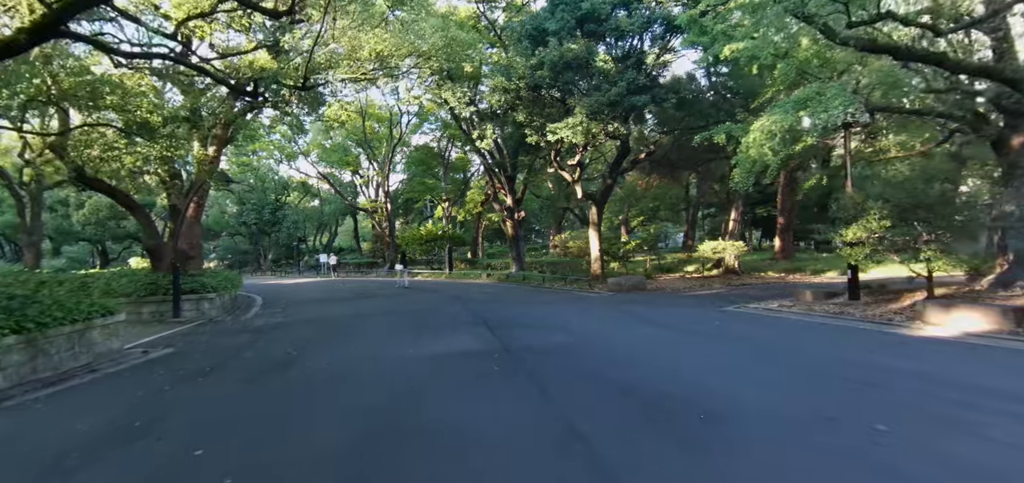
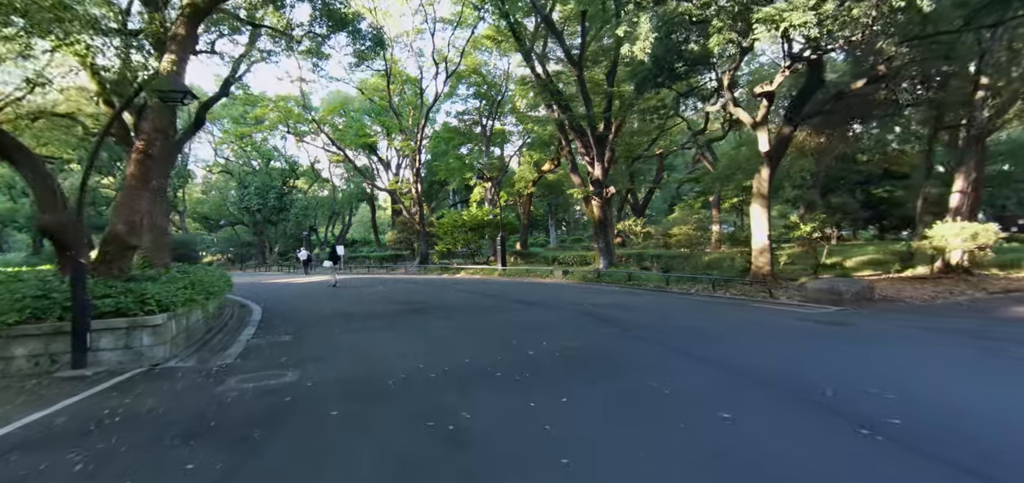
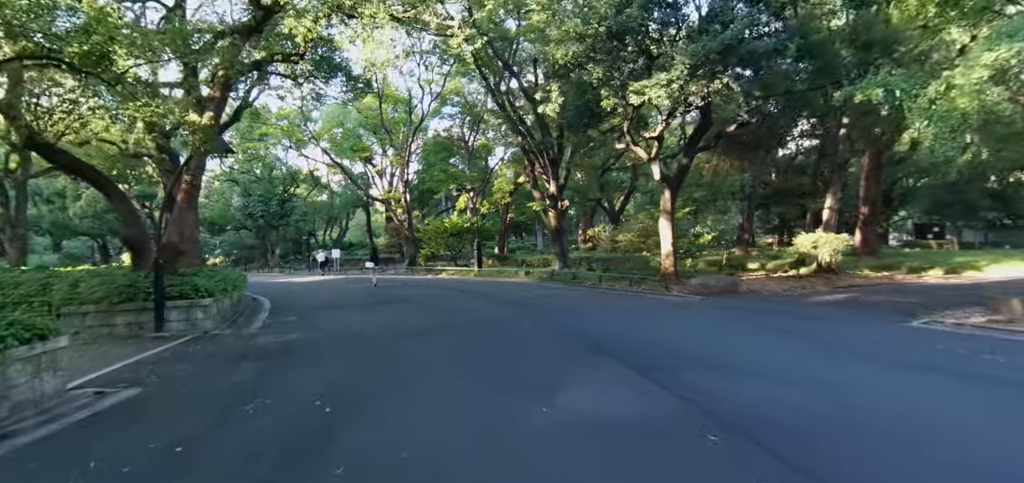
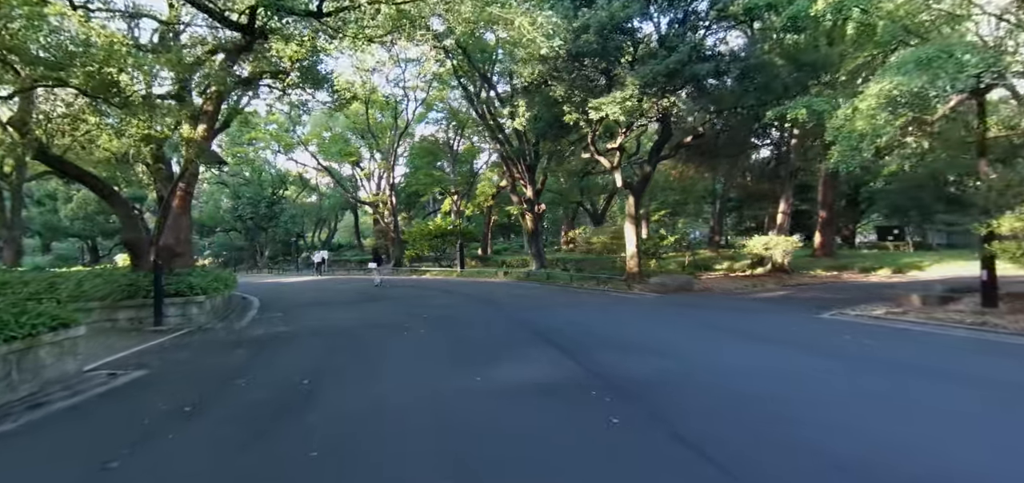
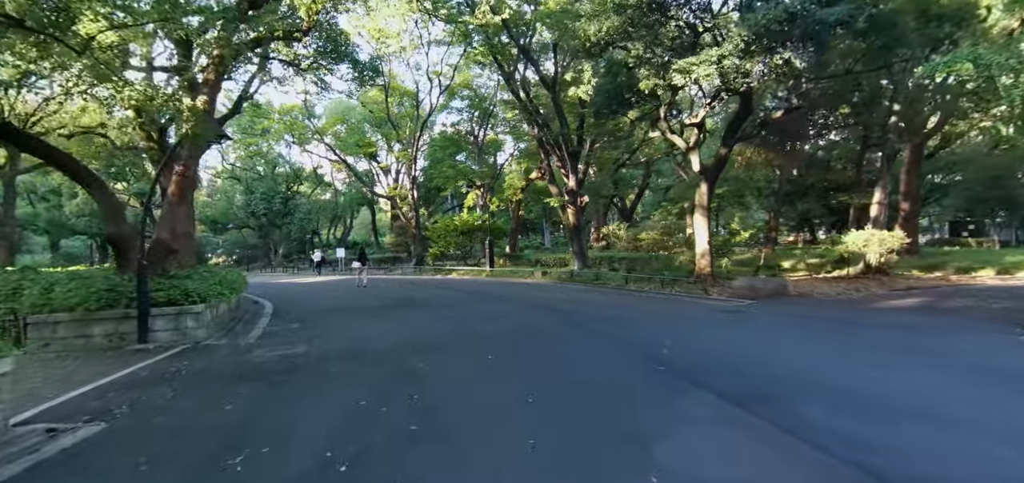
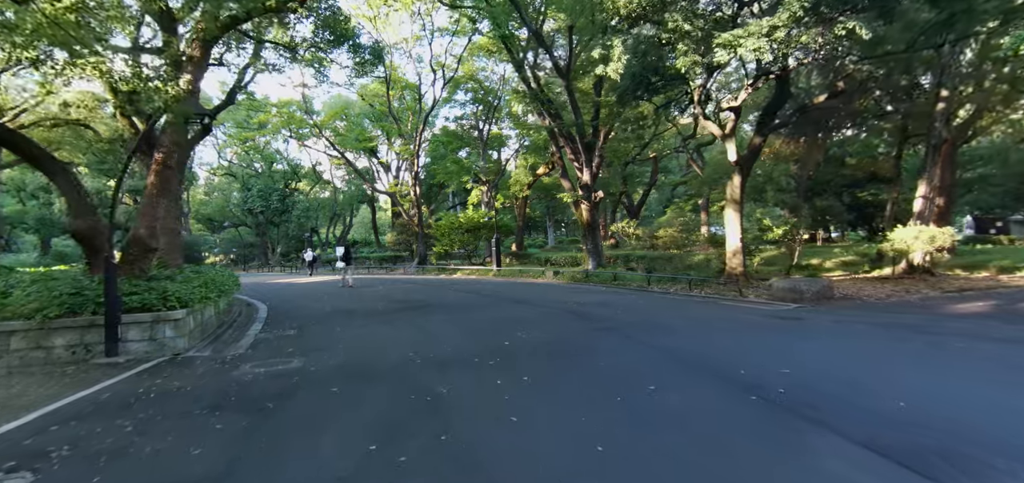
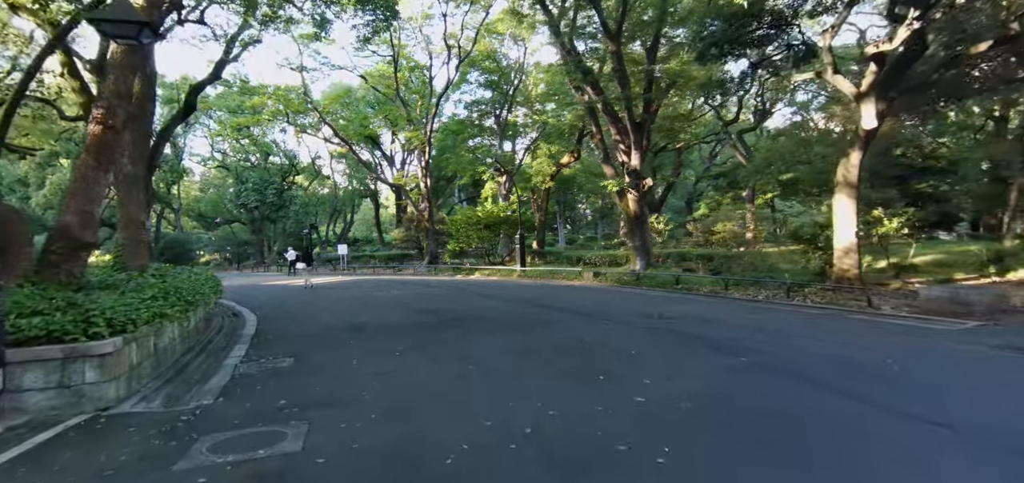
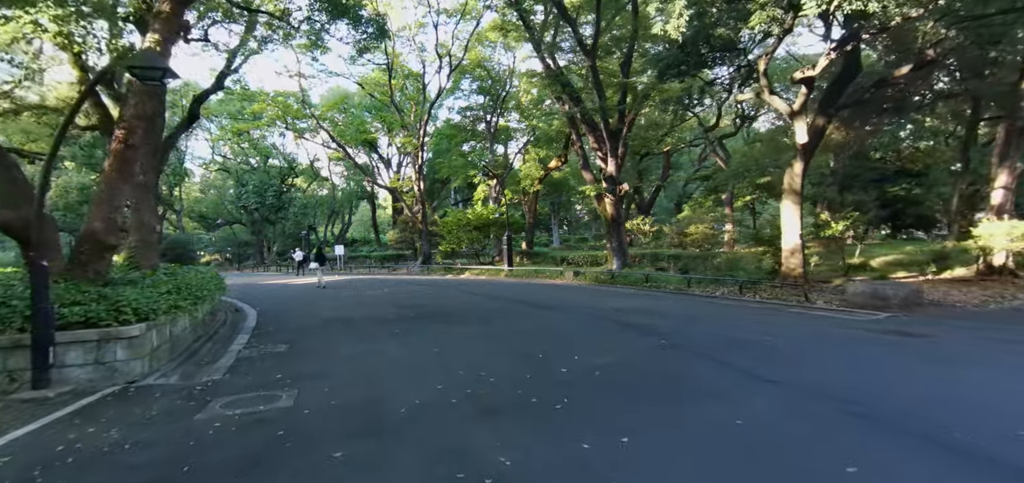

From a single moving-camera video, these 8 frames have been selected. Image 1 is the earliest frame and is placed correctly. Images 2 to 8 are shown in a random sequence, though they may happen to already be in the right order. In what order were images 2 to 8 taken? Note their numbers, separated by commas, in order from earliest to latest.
4, 3, 5, 6, 2, 8, 7
